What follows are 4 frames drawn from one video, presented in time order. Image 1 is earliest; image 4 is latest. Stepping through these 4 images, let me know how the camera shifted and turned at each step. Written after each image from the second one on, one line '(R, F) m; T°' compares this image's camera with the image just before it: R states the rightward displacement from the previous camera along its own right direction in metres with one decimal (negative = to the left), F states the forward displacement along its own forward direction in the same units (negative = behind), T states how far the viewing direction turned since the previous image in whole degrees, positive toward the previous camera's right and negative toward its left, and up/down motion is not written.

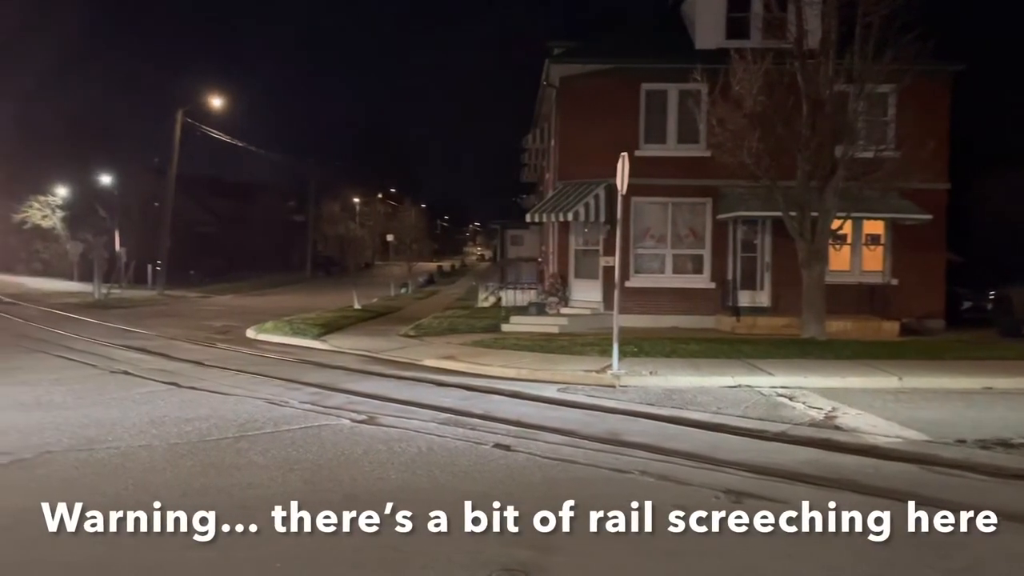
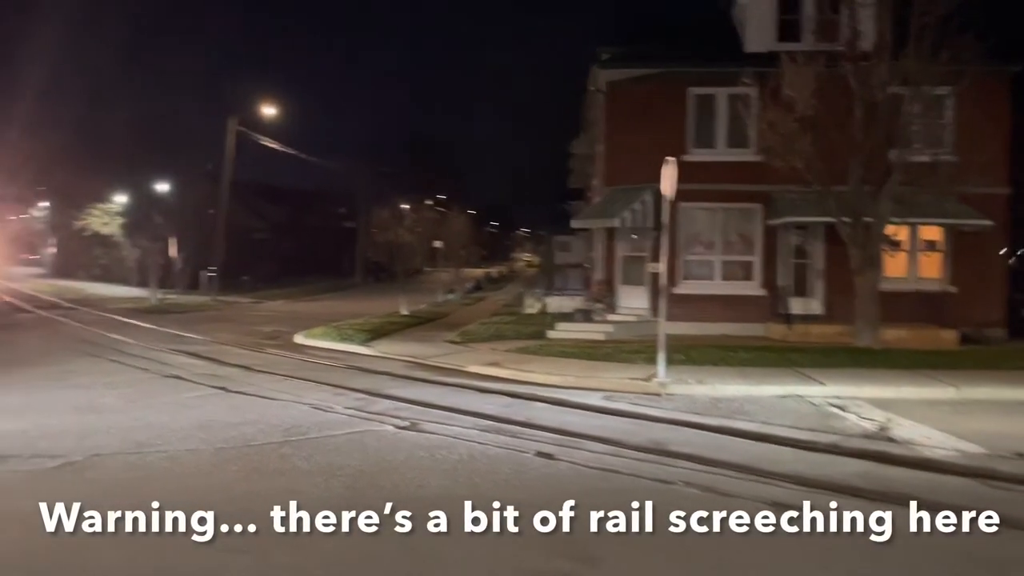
(+0.1, 0.0) m; -3°
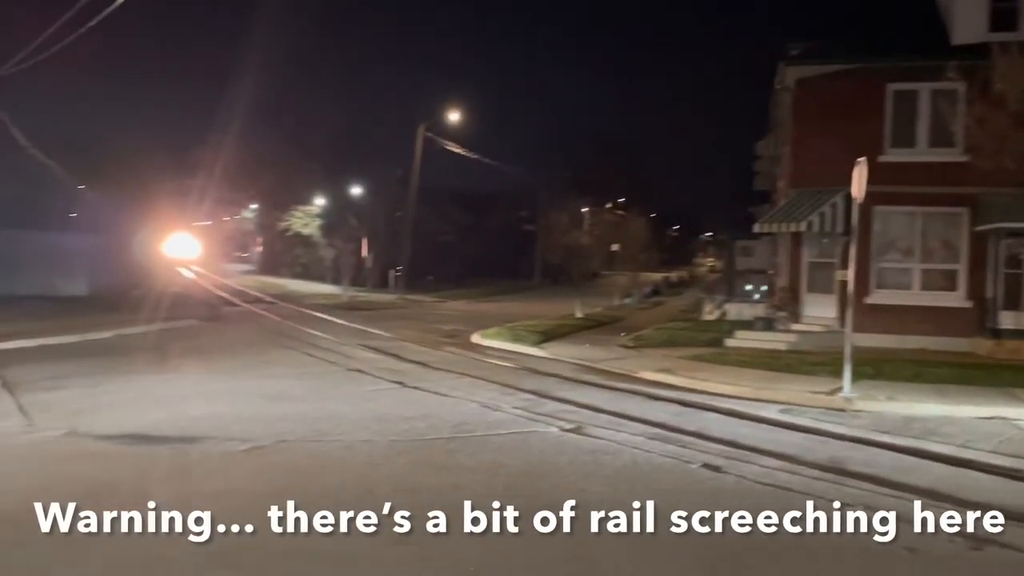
(+0.3, +0.1) m; -12°
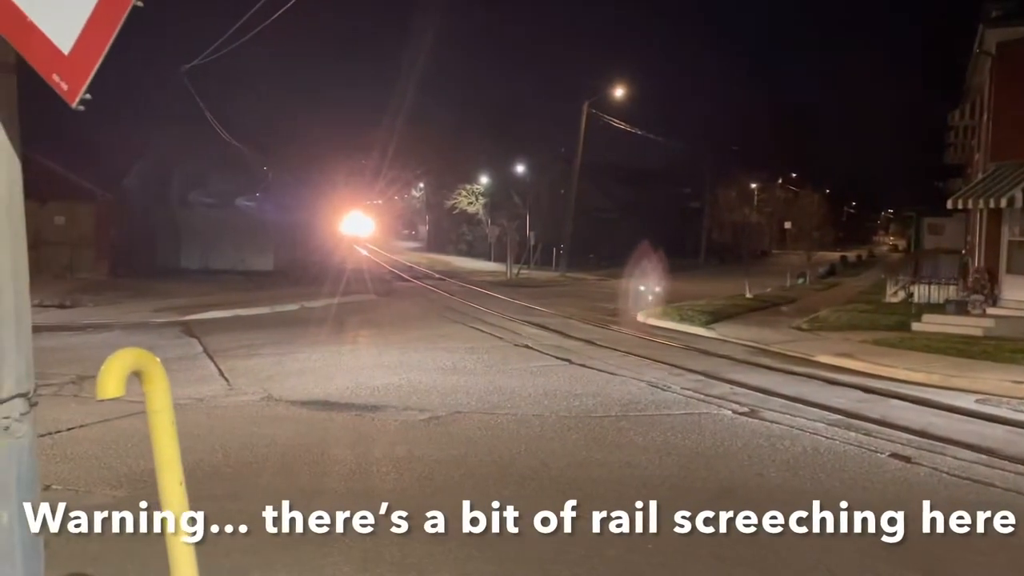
(-0.2, 0.0) m; -10°
